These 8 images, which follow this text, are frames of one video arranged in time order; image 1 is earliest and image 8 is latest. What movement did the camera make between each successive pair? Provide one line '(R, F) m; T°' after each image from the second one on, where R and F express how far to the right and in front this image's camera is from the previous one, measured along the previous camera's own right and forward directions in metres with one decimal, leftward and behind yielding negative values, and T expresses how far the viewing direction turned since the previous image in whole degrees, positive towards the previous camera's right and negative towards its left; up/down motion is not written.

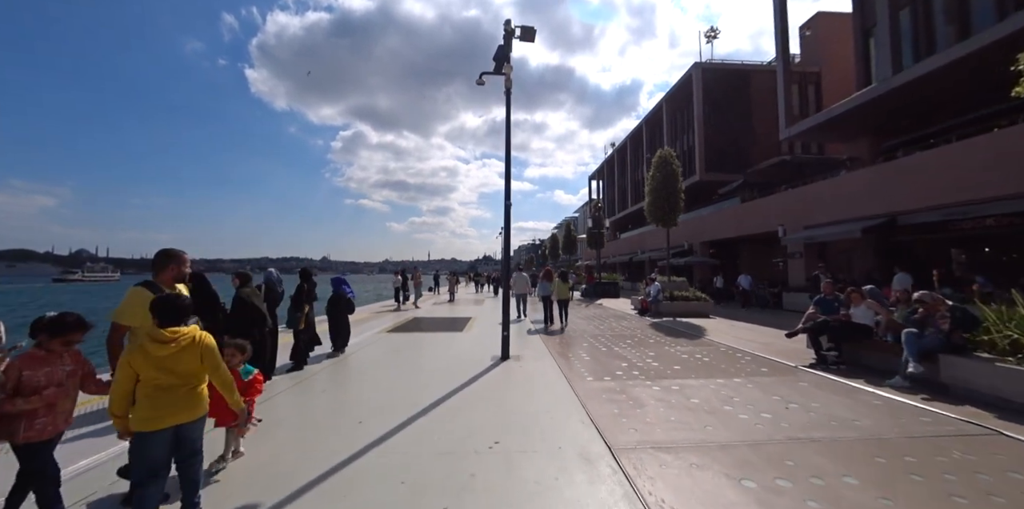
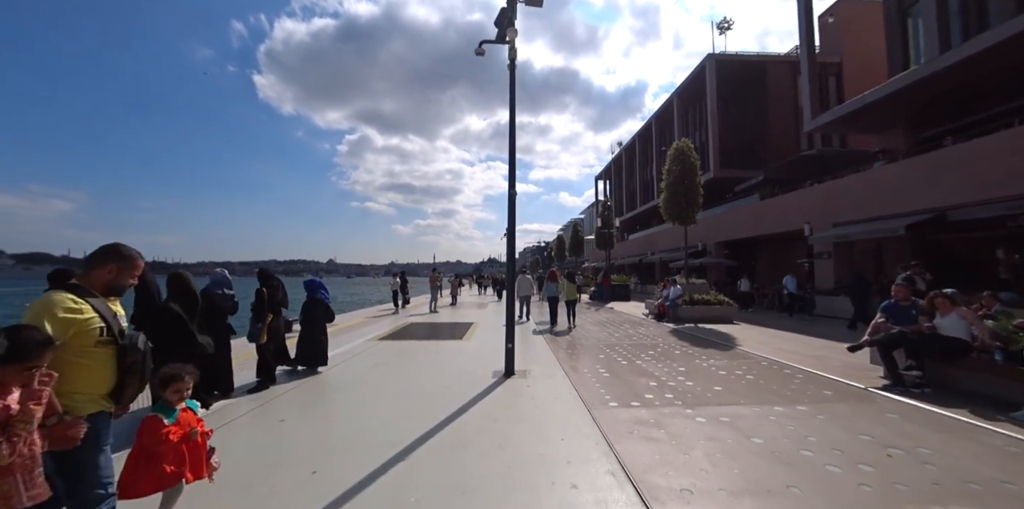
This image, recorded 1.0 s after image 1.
(0.0, +1.2) m; -1°
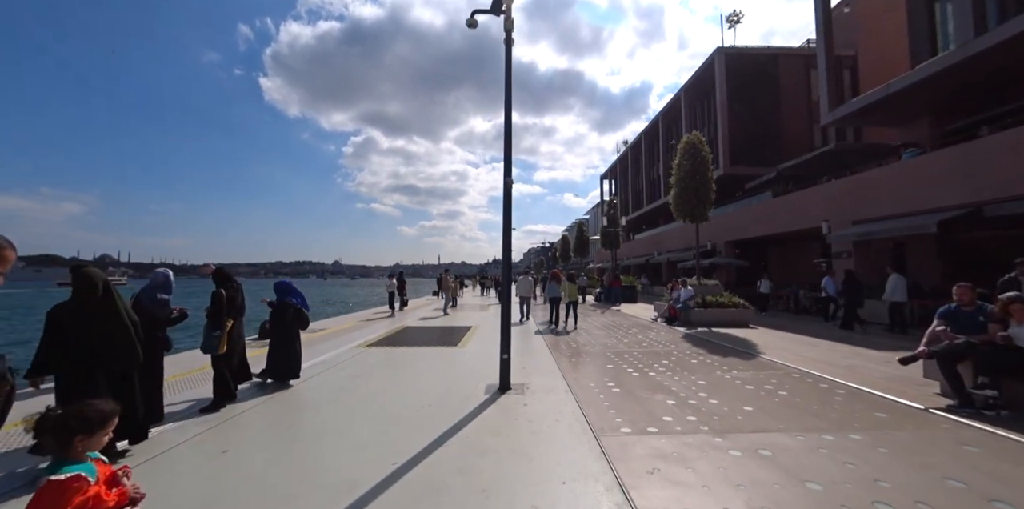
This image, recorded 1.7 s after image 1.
(+0.1, +0.8) m; -1°
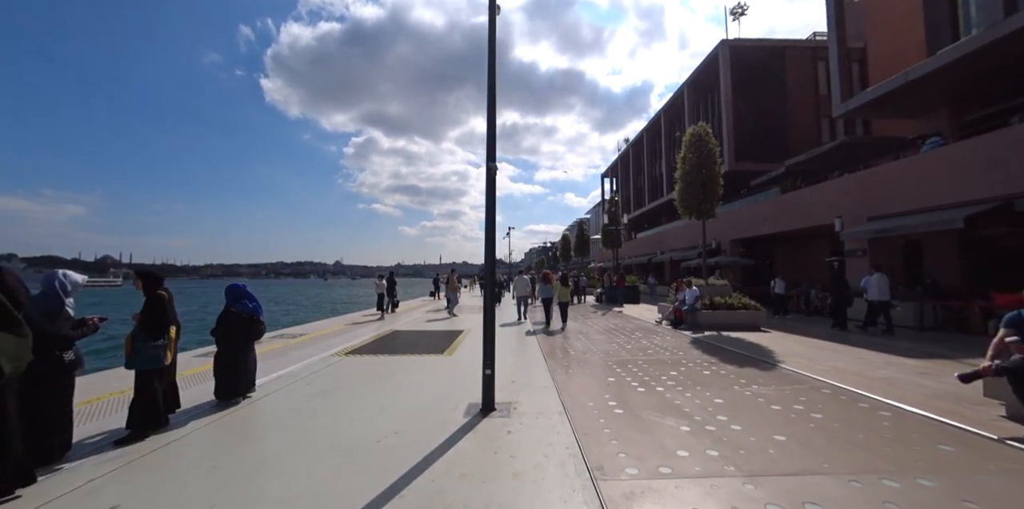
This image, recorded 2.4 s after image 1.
(+0.2, +0.9) m; 0°
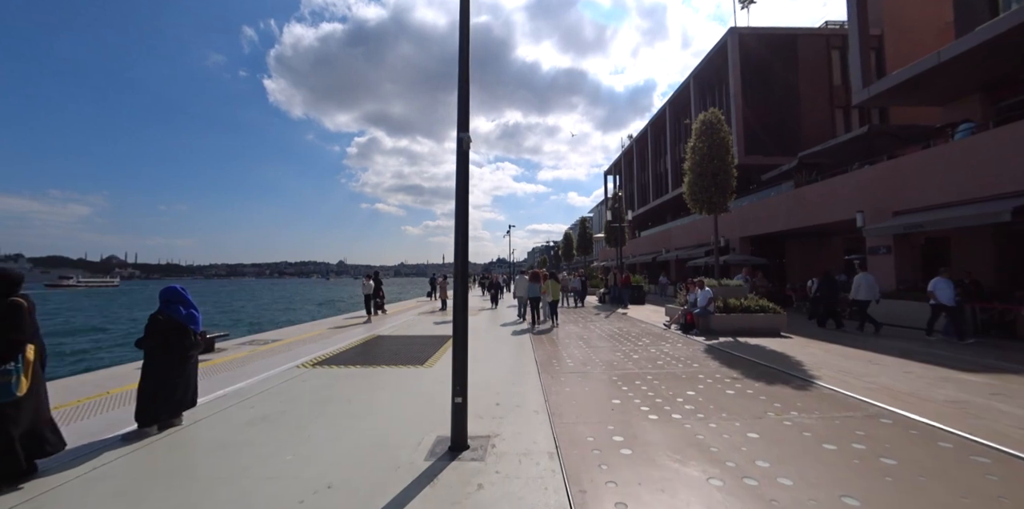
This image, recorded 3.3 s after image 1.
(+0.3, +1.1) m; 0°
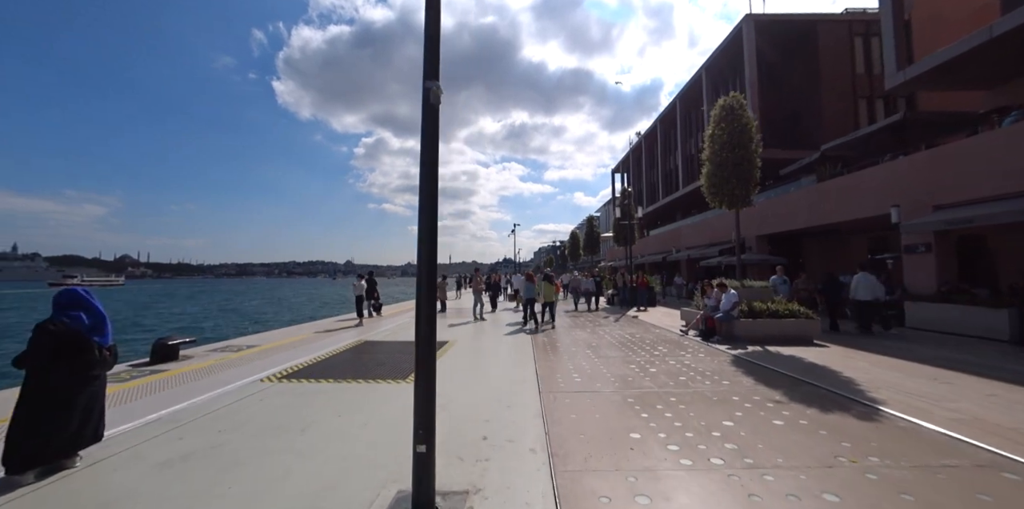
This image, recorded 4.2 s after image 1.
(+0.2, +1.1) m; -1°
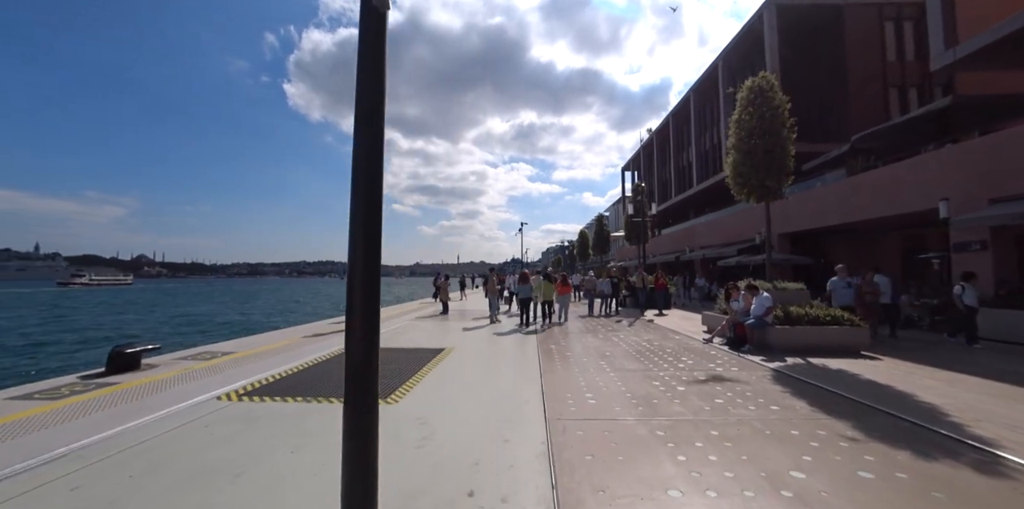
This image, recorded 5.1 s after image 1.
(+0.1, +1.1) m; -1°
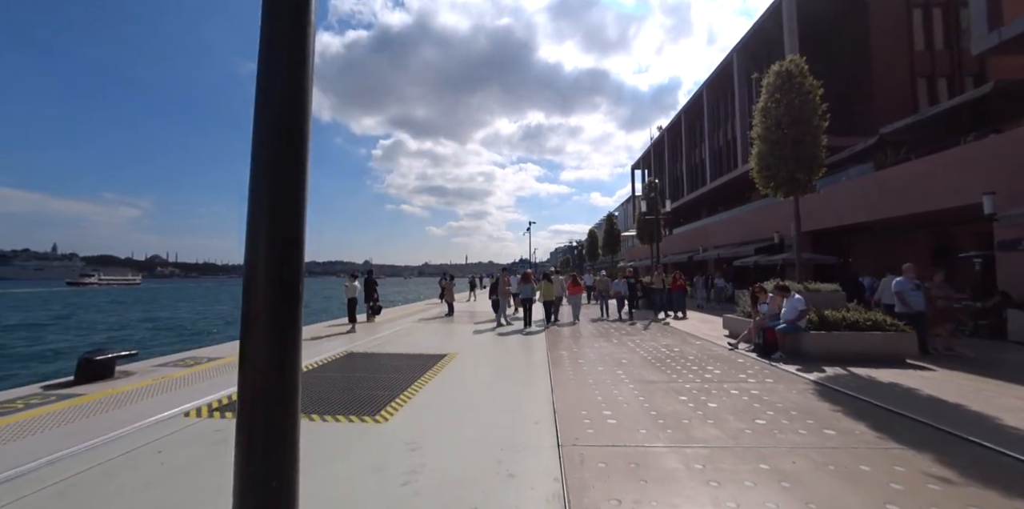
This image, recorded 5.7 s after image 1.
(0.0, +0.7) m; -1°
